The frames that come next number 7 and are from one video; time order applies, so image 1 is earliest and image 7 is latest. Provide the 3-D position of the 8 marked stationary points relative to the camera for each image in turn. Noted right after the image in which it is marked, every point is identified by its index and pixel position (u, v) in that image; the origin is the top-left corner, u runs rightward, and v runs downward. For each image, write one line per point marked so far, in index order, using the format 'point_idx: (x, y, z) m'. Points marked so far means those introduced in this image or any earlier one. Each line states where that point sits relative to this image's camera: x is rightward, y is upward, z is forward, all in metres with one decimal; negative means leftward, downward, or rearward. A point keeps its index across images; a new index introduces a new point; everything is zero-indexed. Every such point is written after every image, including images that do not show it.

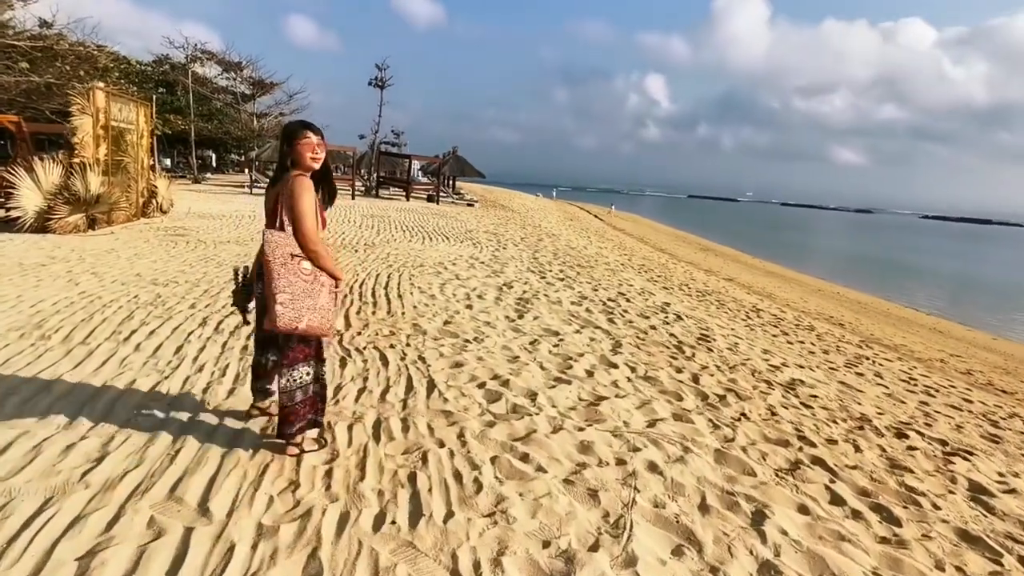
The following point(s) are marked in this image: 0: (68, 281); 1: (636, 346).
0: (-5.4, +0.1, +7.5) m
1: (+1.5, -0.7, +7.4) m
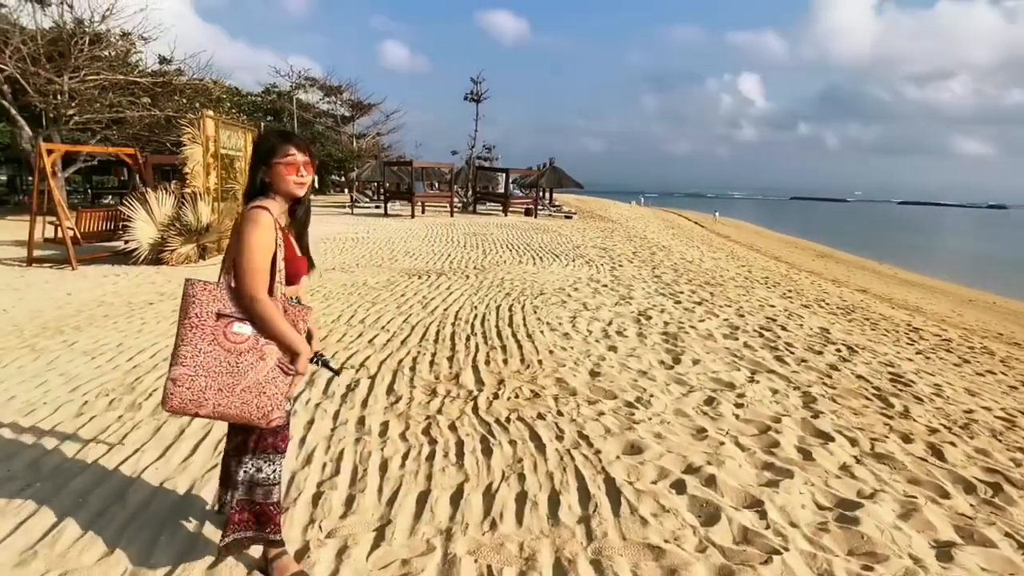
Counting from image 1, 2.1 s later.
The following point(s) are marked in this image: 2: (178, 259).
0: (-3.8, -0.4, +6.9) m
1: (+3.0, -1.1, +5.8) m
2: (-6.2, +0.5, +11.5) m
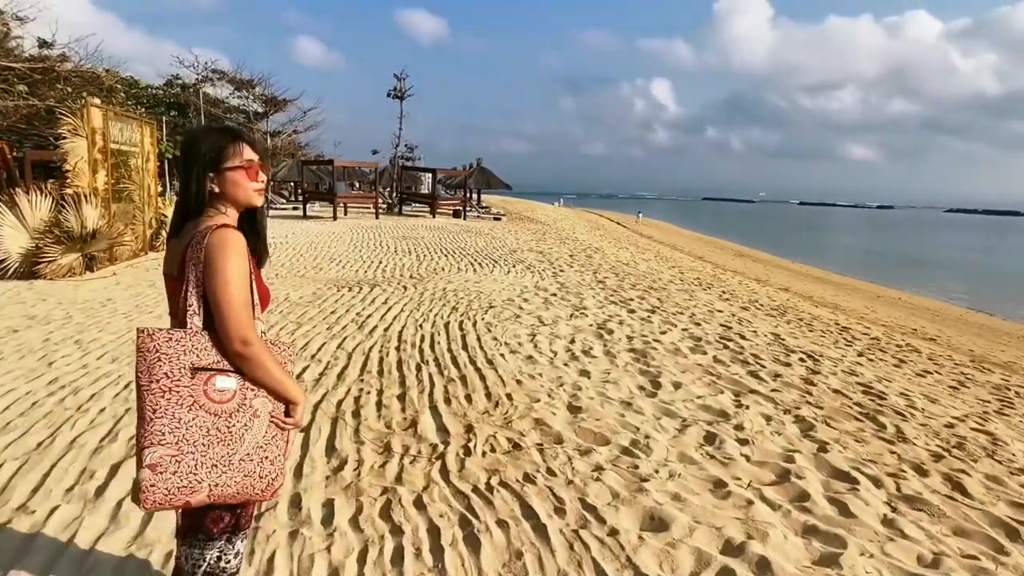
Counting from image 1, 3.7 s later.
0: (-4.2, -0.6, +5.5) m
1: (+2.7, -1.2, +5.3) m
2: (-7.2, +0.3, +9.8) m
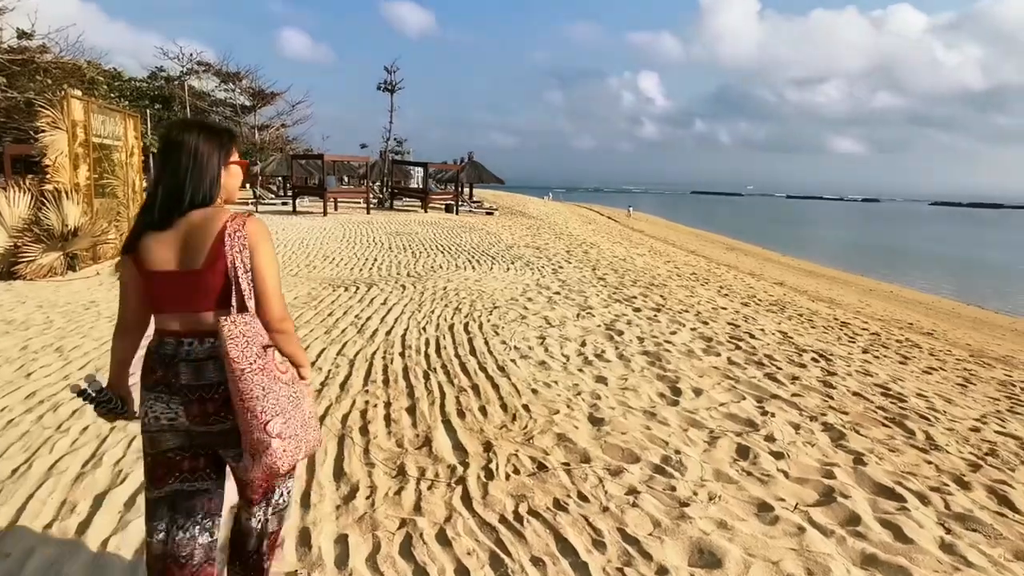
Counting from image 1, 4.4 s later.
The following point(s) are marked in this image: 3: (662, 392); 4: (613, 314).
0: (-4.1, -0.7, +5.1) m
1: (+2.8, -1.2, +5.0) m
2: (-7.2, +0.2, +9.3) m
3: (+1.3, -0.9, +5.3) m
4: (+1.4, -0.4, +8.6) m
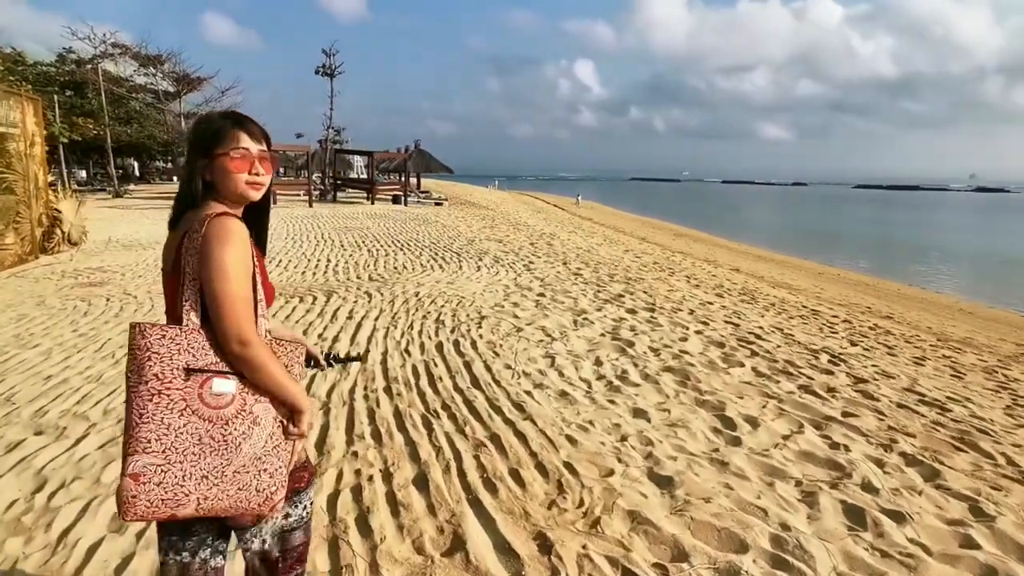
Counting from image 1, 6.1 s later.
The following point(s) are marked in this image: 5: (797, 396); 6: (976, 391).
0: (-3.9, -0.9, +3.7) m
1: (+3.0, -1.2, +4.2) m
2: (-7.4, 0.0, +7.6) m
3: (+1.4, -1.0, +4.3) m
4: (+1.2, -0.4, +7.6) m
5: (+2.5, -1.0, +5.5) m
6: (+6.6, -1.5, +8.8) m
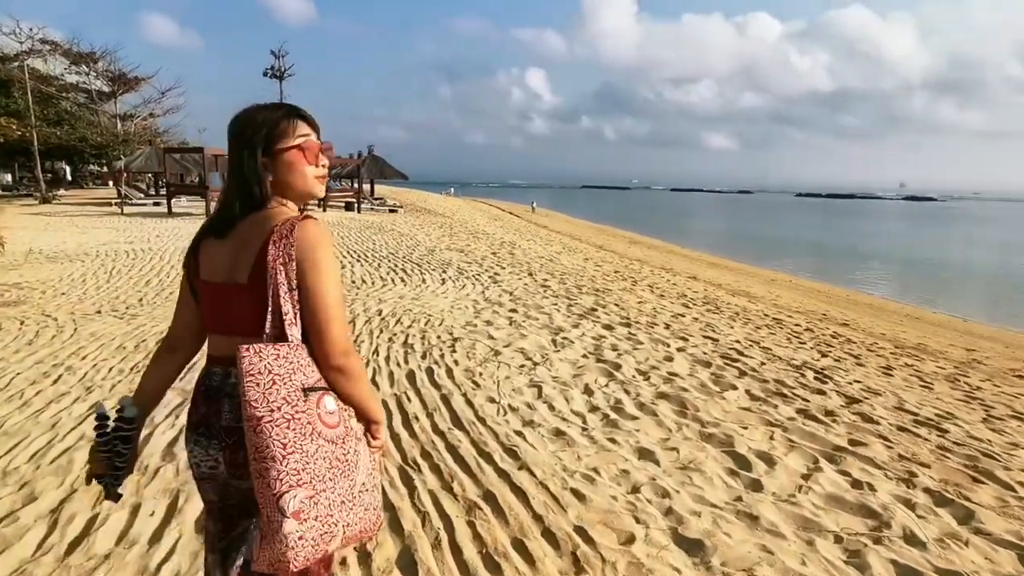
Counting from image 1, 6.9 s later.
0: (-3.9, -1.1, +2.8) m
1: (+2.9, -1.4, +3.9) m
2: (-7.7, -0.3, +6.5) m
3: (+1.3, -1.1, +3.8) m
4: (+0.9, -0.6, +7.1) m
5: (+2.4, -1.1, +5.1) m
6: (+6.2, -1.6, +8.7) m
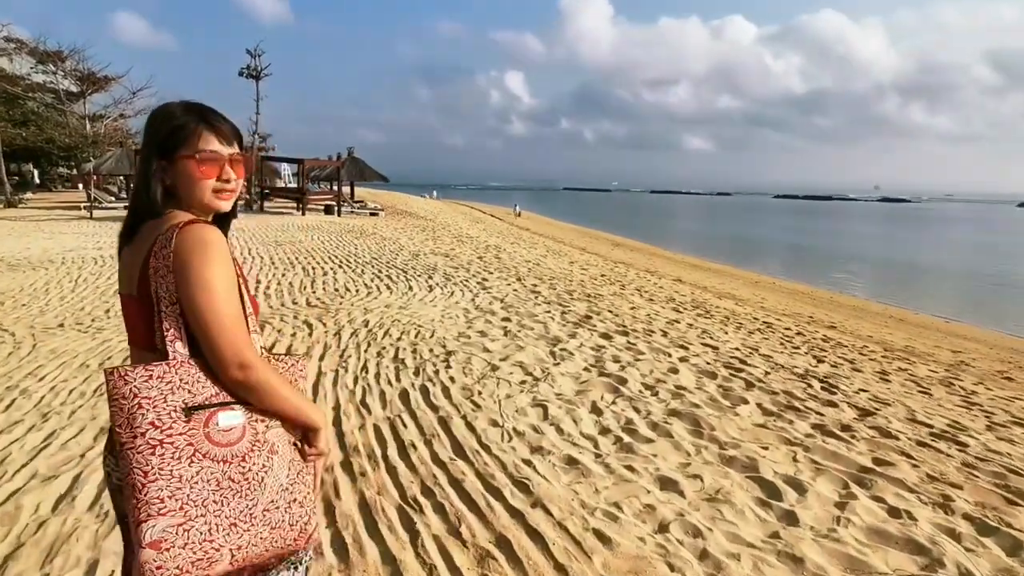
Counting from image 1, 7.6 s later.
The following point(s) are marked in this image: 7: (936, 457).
0: (-3.8, -1.2, +2.3) m
1: (+3.0, -1.4, +3.6) m
2: (-7.7, -0.4, +5.9) m
3: (+1.4, -1.2, +3.5) m
4: (+0.8, -0.7, +6.8) m
5: (+2.4, -1.2, +4.8) m
6: (+6.1, -1.7, +8.5) m
7: (+3.4, -1.3, +5.0) m
